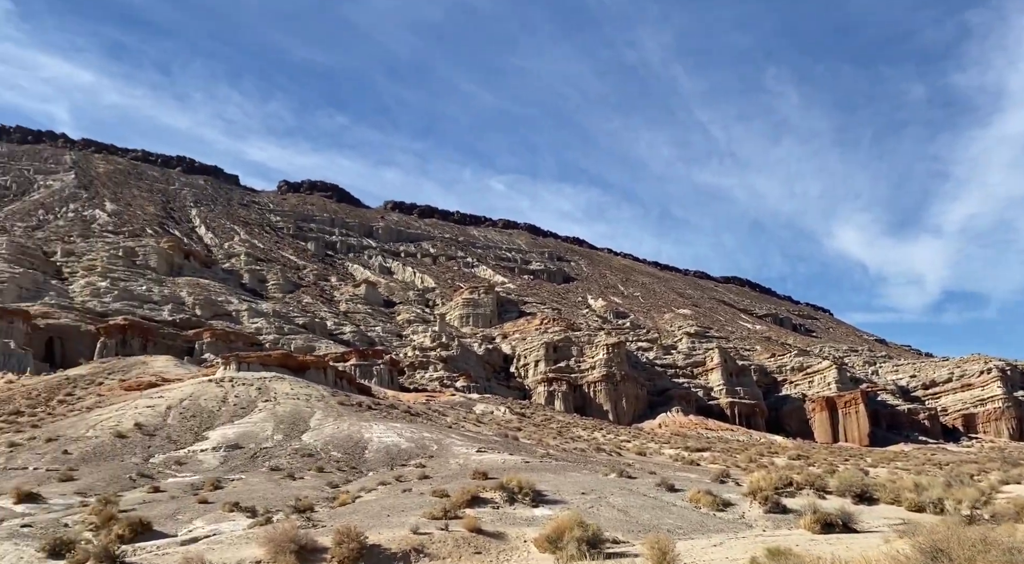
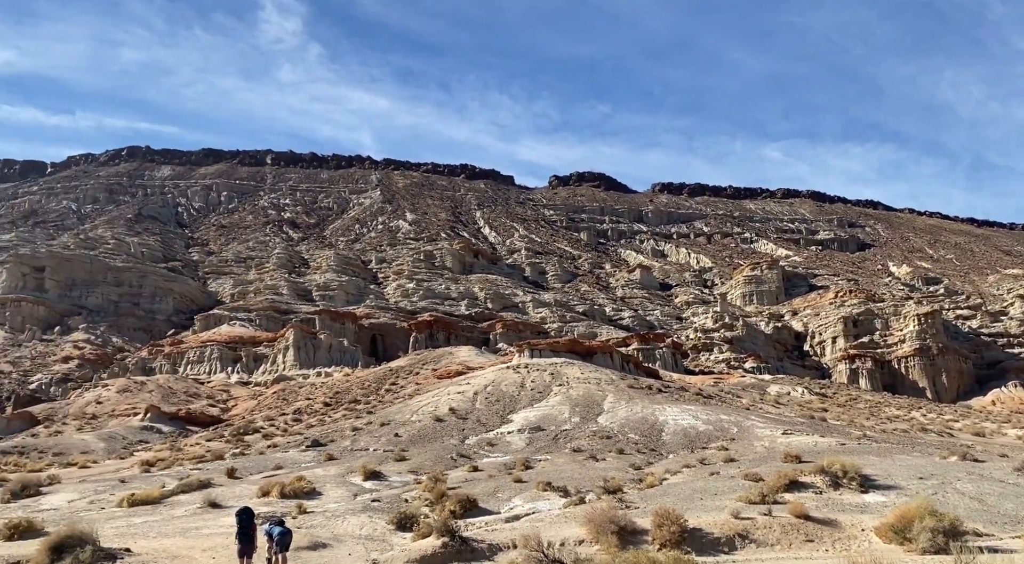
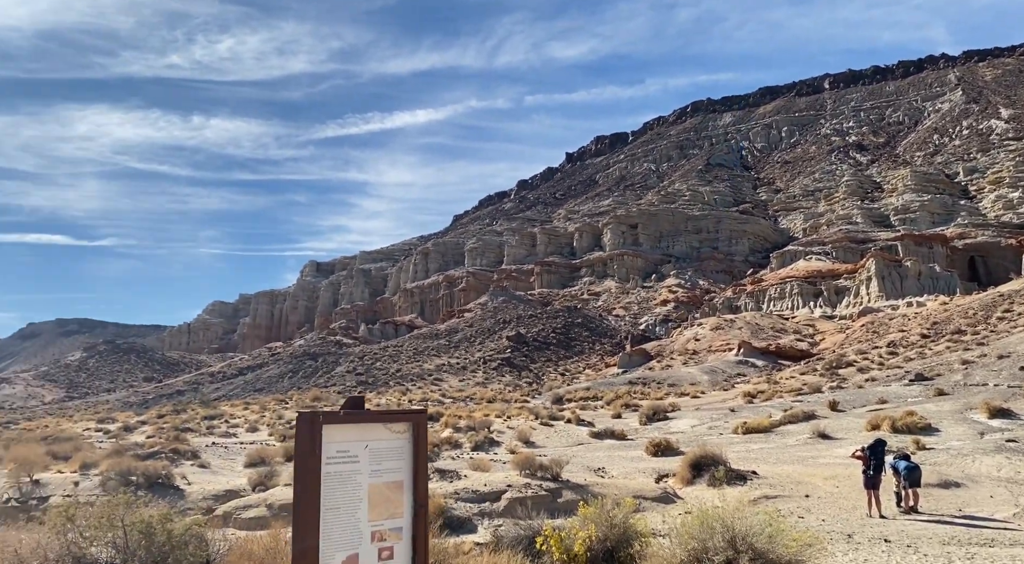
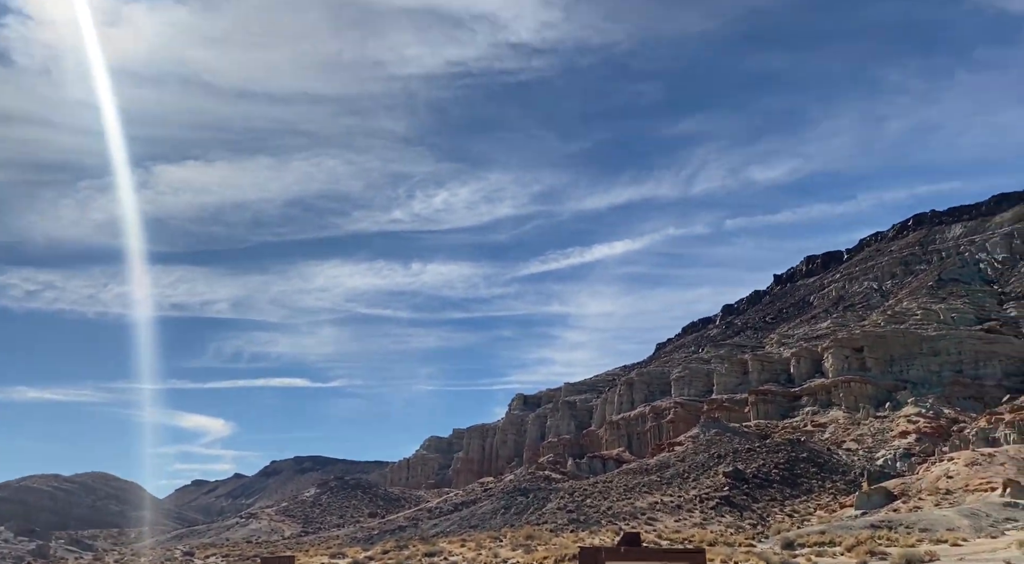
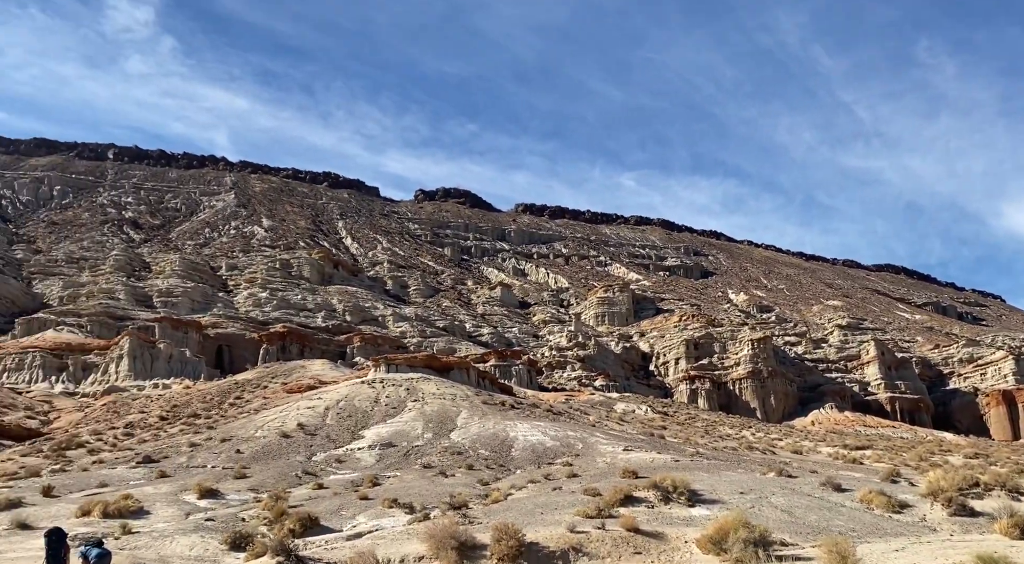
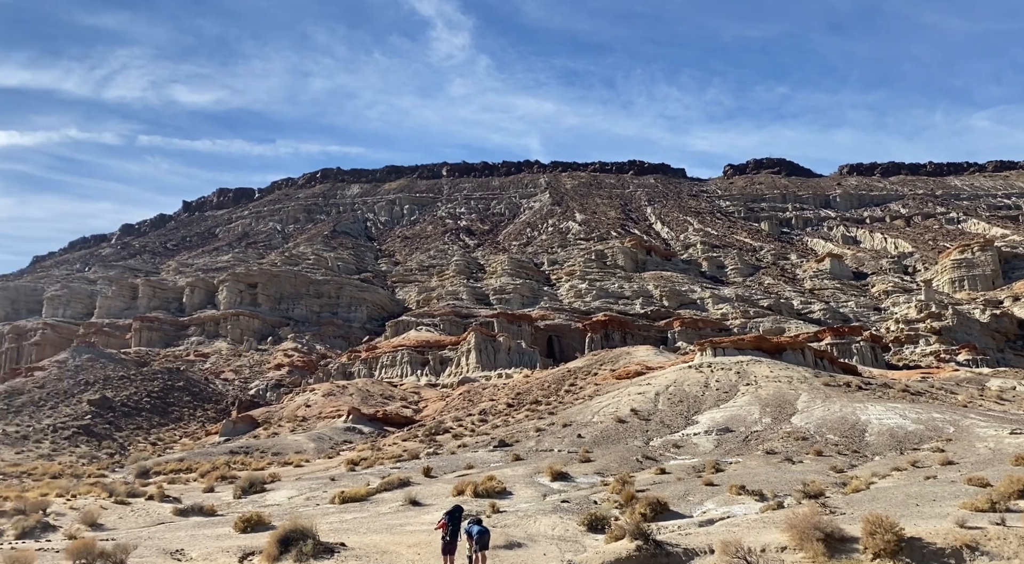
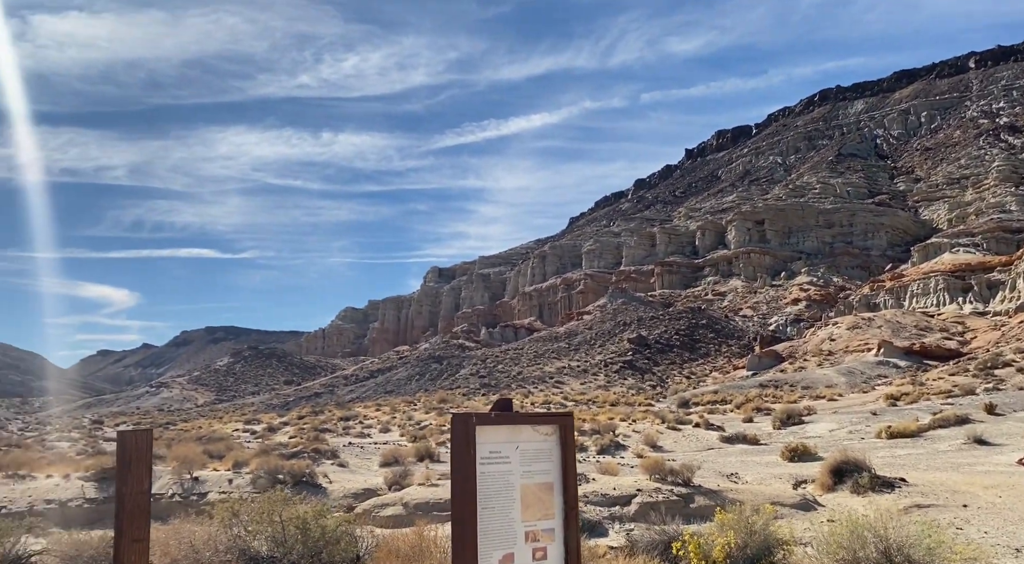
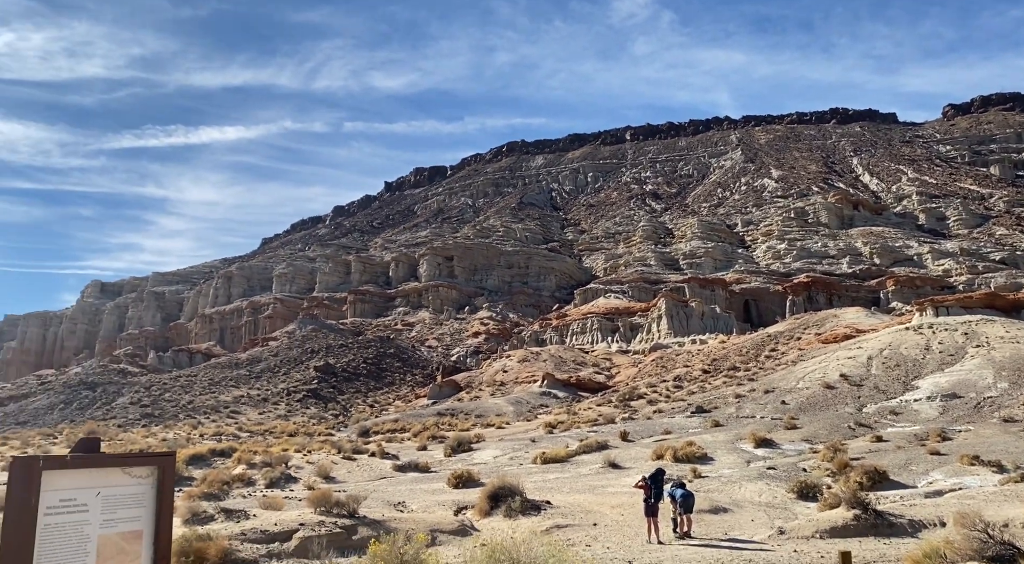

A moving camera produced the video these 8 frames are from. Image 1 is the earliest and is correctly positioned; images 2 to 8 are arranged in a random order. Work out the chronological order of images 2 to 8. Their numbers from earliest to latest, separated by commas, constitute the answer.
5, 2, 6, 8, 3, 7, 4
